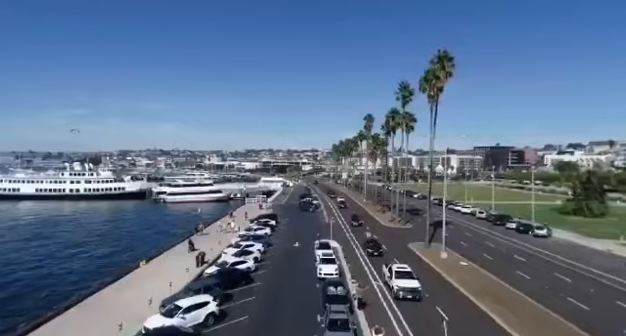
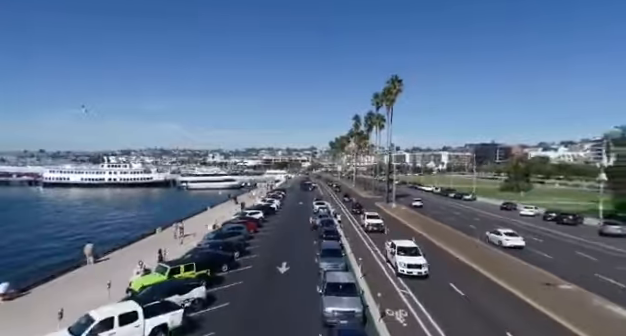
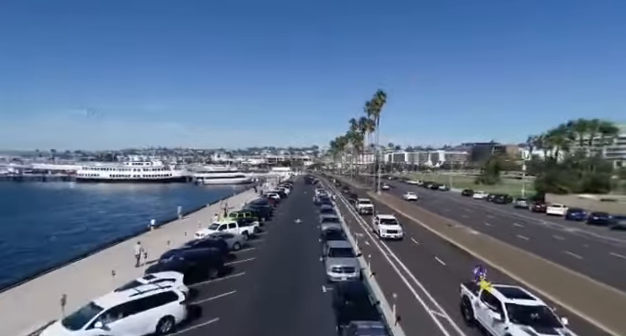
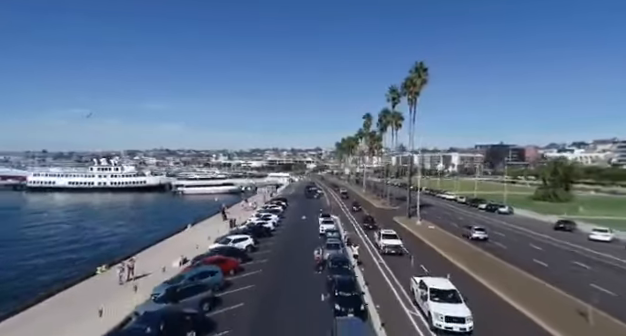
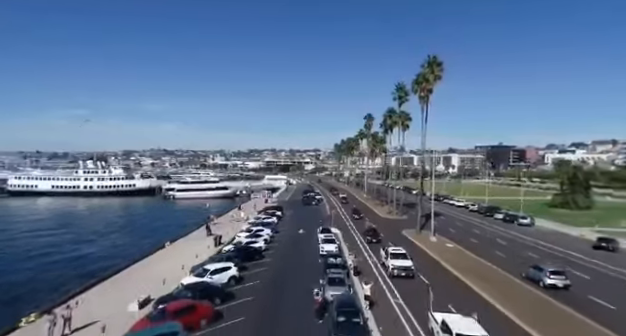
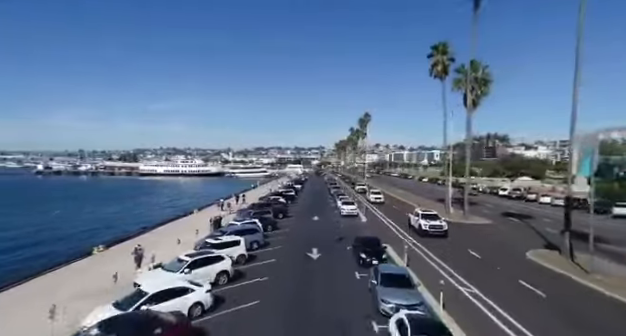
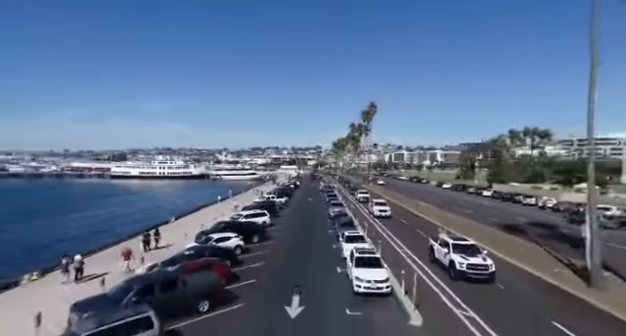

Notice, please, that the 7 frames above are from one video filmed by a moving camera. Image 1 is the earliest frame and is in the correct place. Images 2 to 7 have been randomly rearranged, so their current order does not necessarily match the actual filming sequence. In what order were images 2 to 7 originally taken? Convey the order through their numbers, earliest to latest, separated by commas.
5, 4, 2, 3, 7, 6
